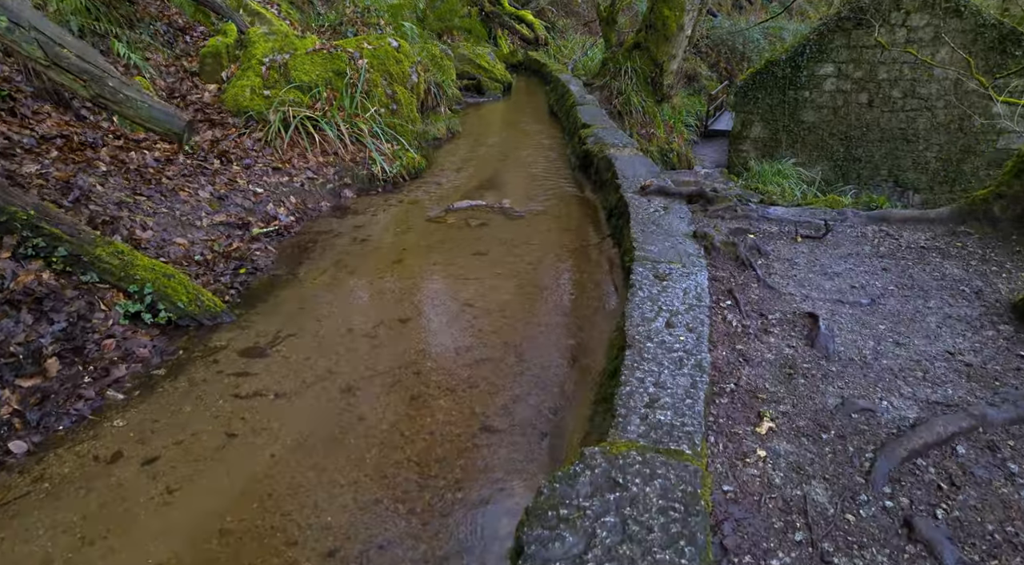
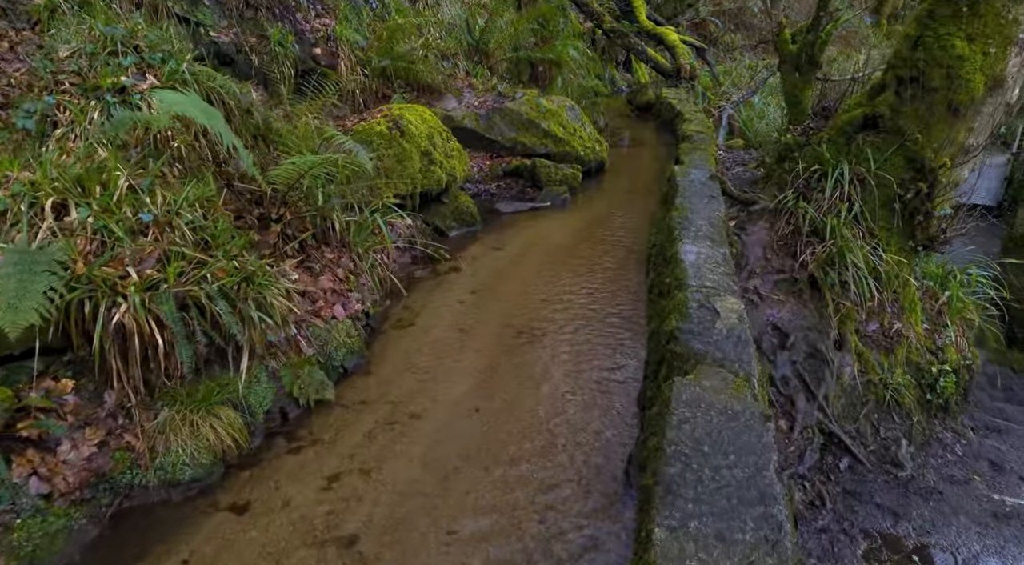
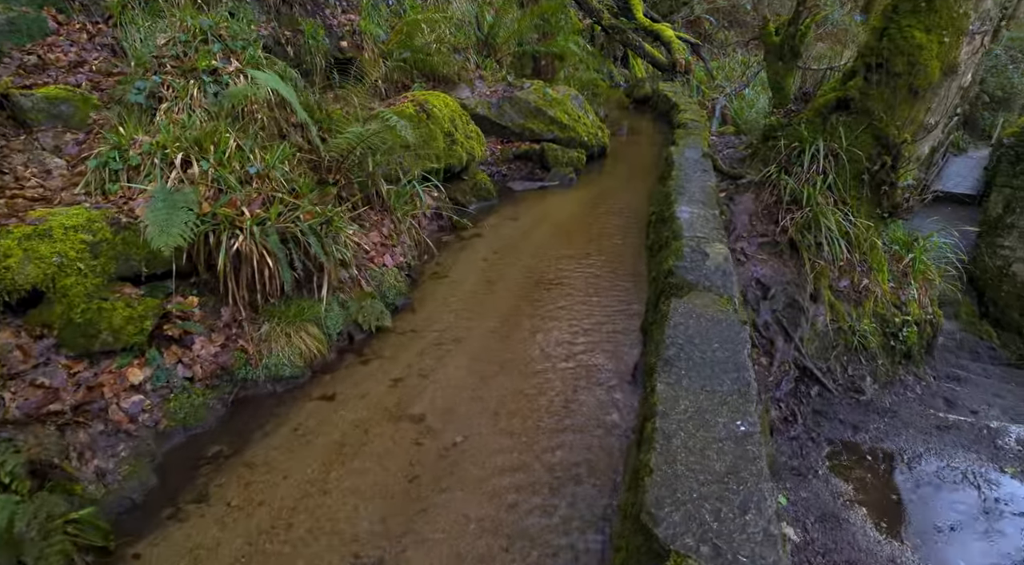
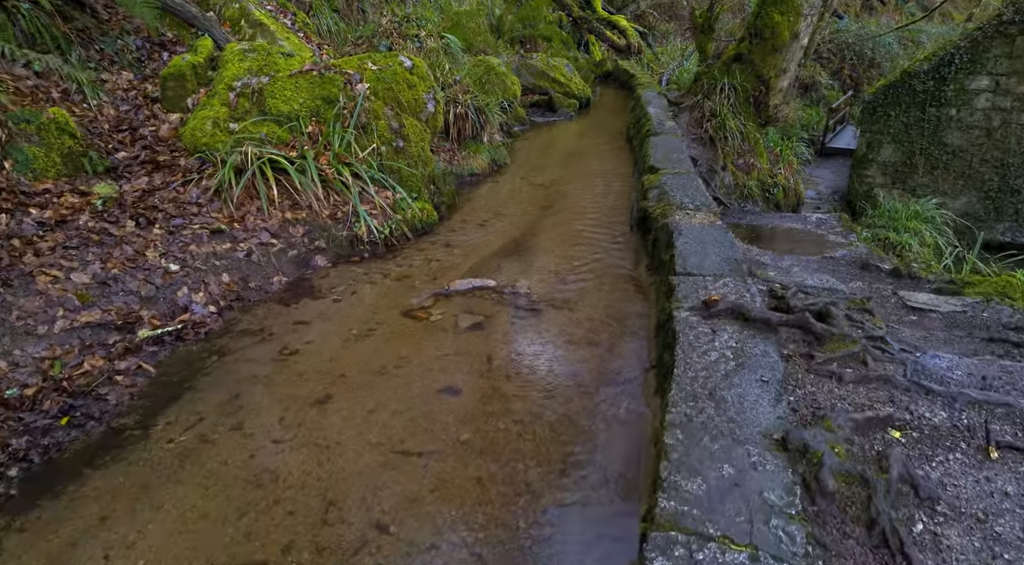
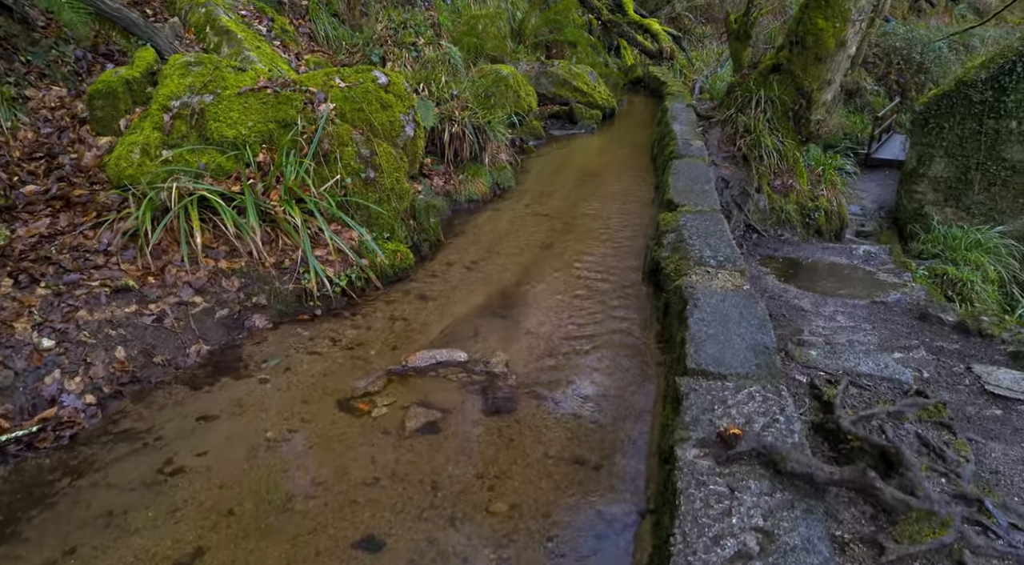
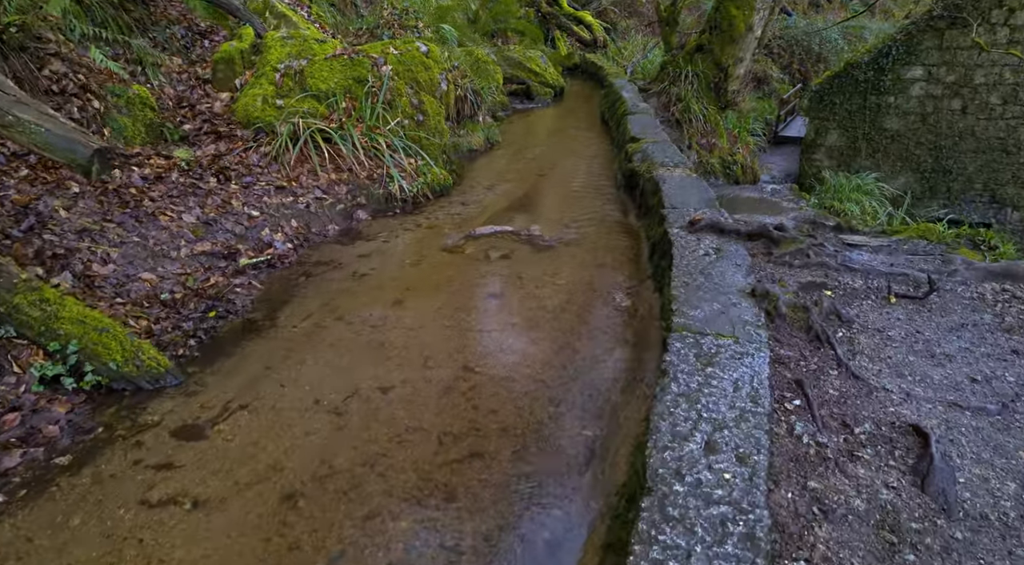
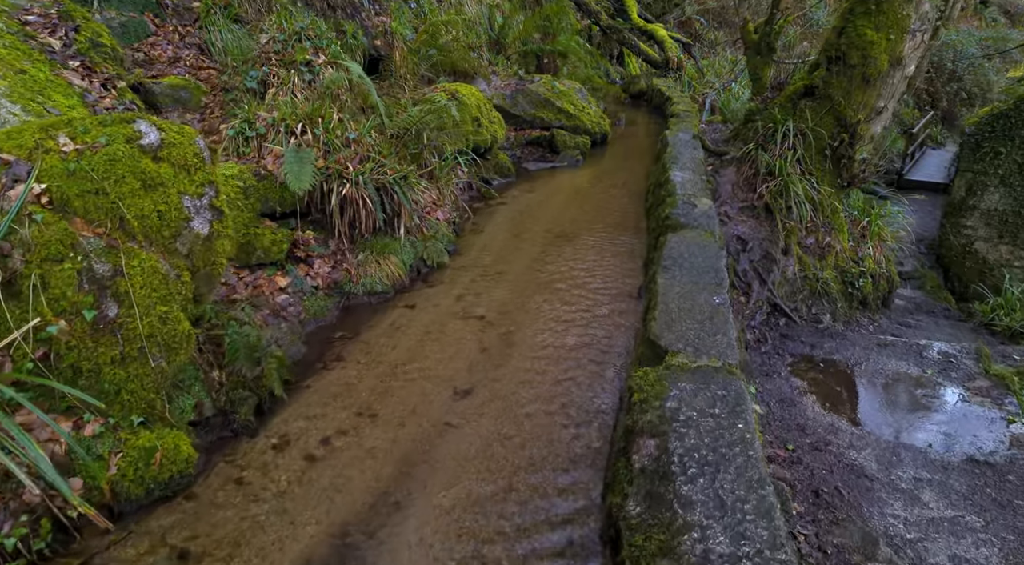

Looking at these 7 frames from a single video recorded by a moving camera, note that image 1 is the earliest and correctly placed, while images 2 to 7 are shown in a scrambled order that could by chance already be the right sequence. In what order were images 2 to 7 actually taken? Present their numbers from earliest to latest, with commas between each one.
6, 4, 5, 7, 3, 2
